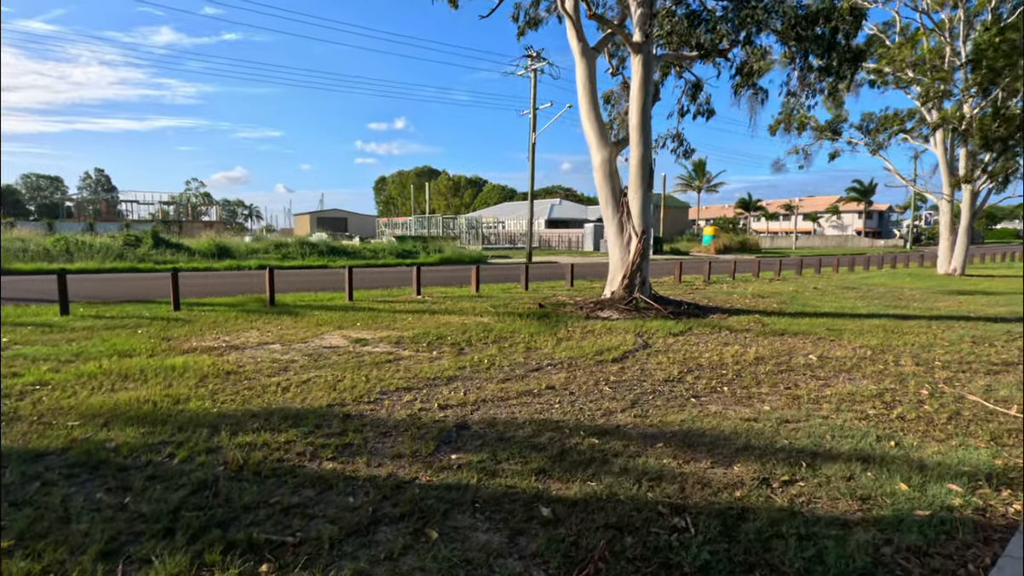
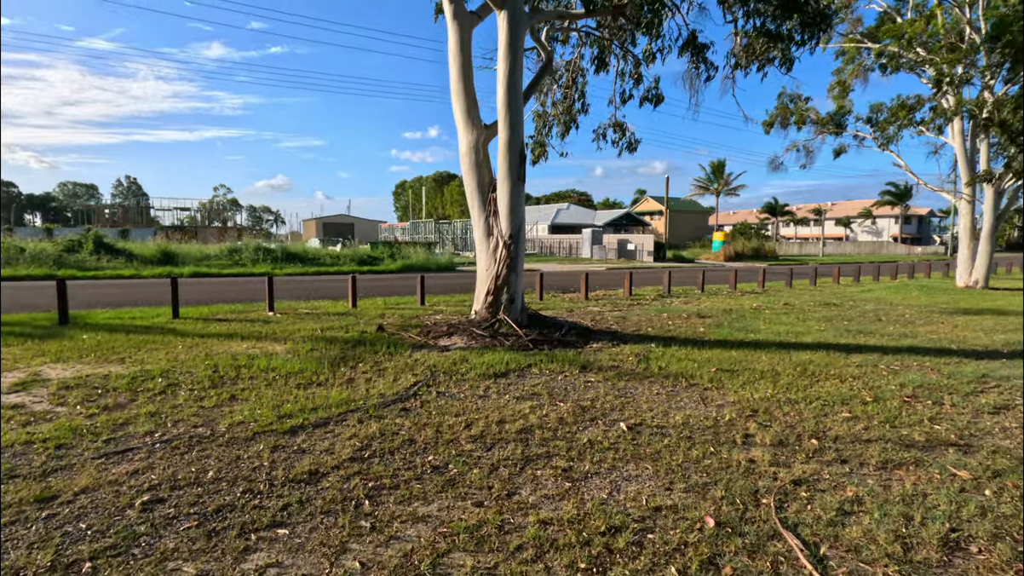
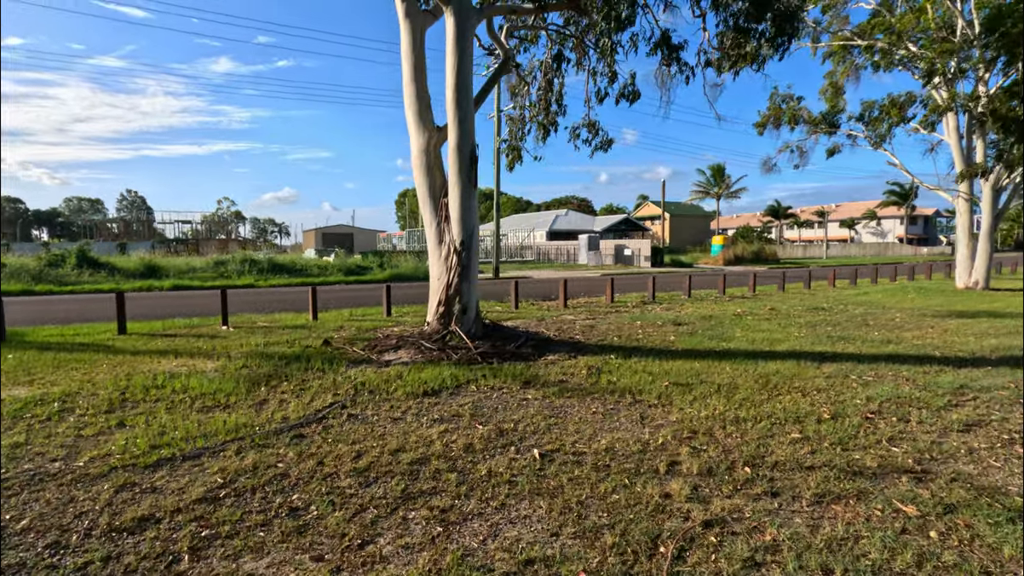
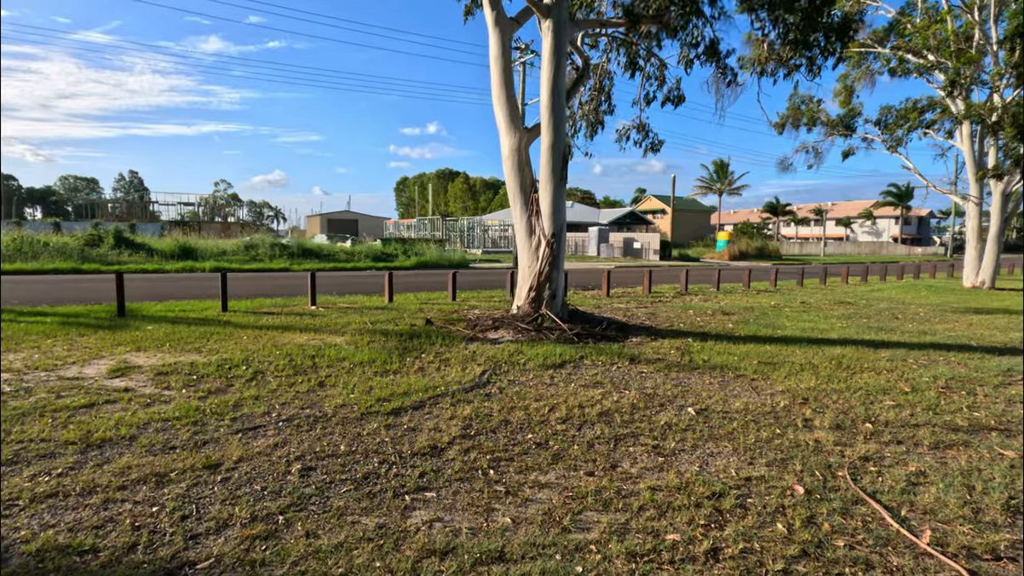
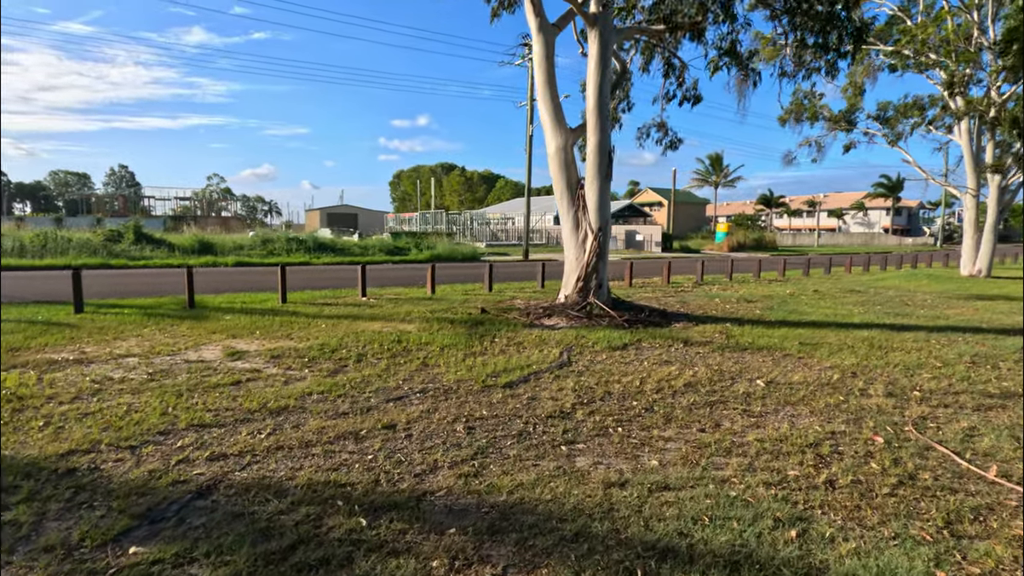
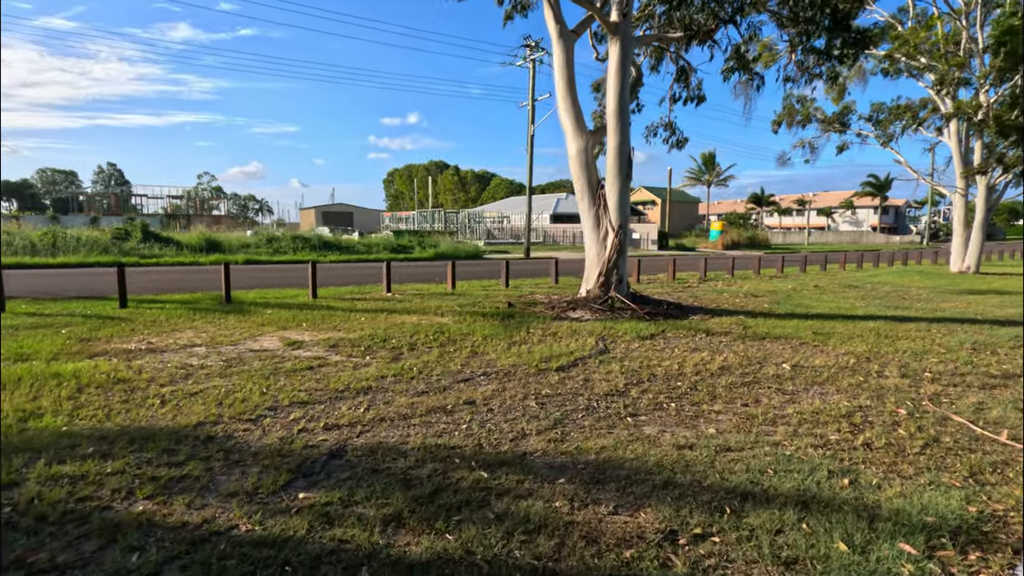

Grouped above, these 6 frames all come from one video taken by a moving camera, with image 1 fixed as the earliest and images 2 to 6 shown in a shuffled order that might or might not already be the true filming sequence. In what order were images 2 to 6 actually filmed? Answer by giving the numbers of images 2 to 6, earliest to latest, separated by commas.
6, 5, 4, 2, 3
